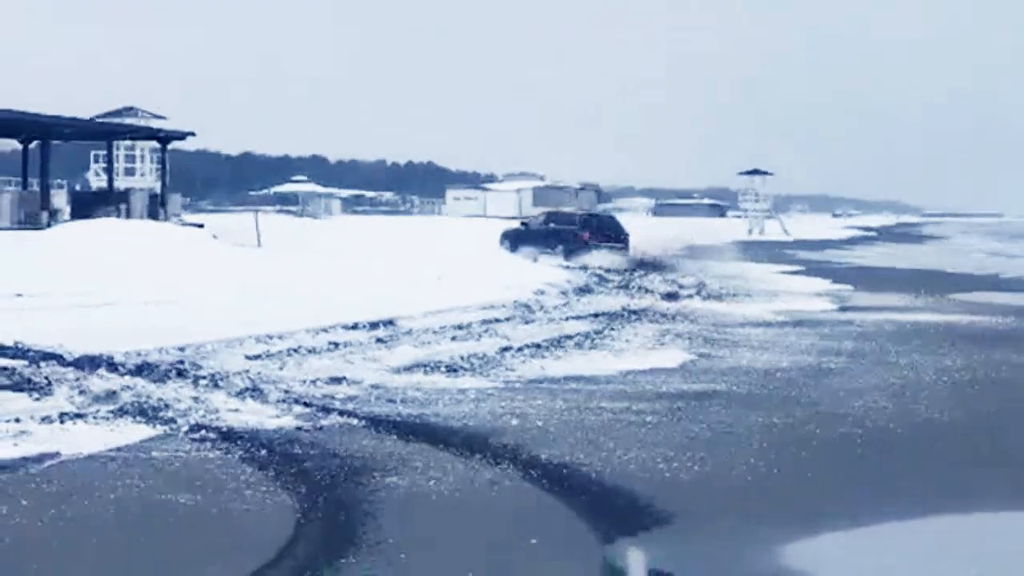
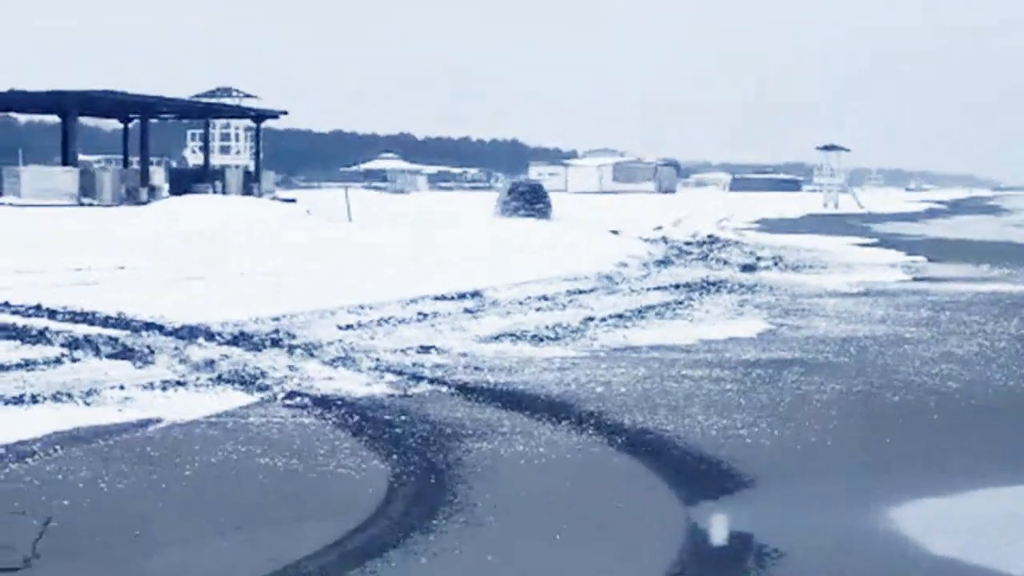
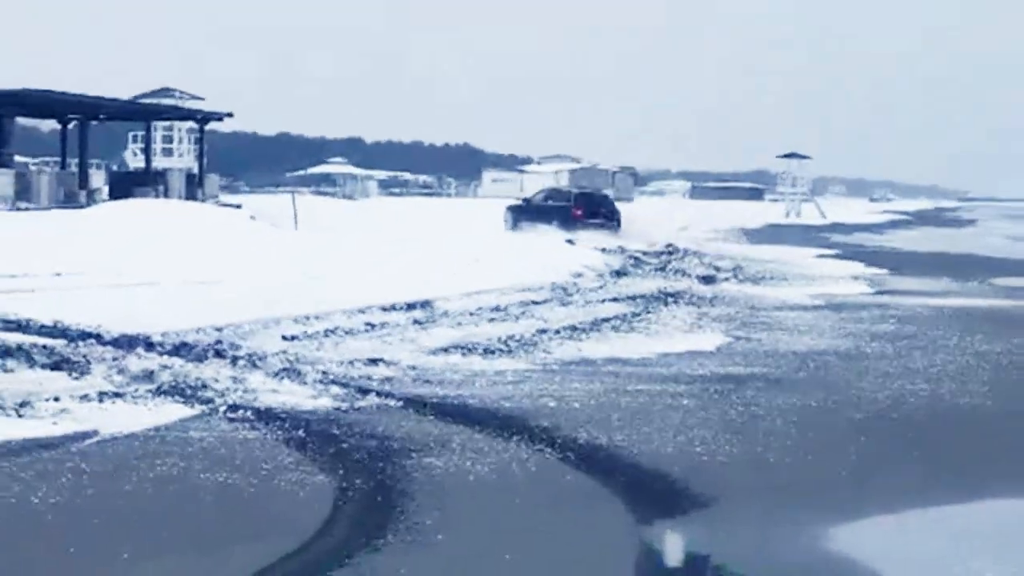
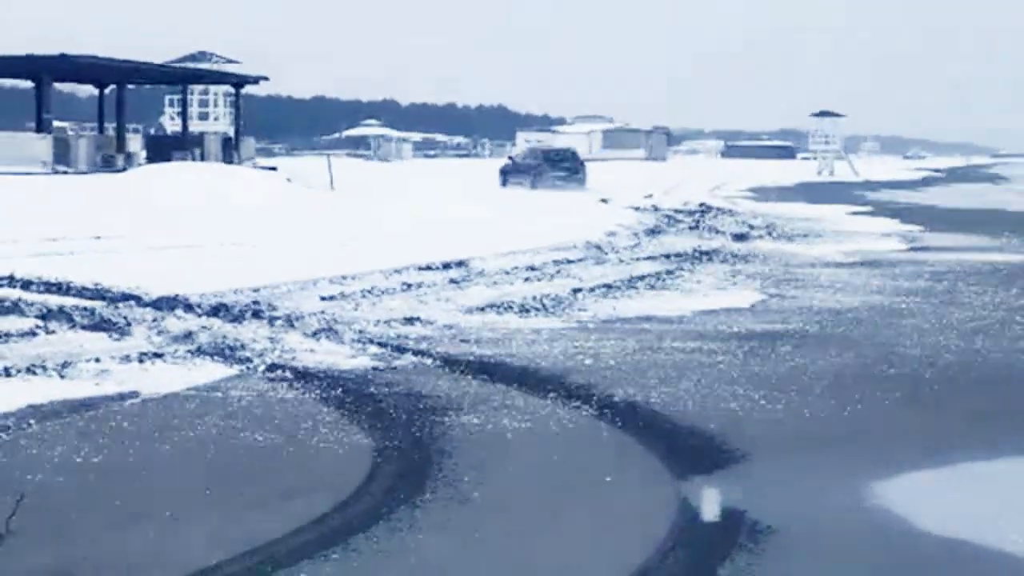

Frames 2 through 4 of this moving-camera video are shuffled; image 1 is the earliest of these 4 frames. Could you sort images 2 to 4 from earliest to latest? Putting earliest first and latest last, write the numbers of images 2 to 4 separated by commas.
3, 4, 2
